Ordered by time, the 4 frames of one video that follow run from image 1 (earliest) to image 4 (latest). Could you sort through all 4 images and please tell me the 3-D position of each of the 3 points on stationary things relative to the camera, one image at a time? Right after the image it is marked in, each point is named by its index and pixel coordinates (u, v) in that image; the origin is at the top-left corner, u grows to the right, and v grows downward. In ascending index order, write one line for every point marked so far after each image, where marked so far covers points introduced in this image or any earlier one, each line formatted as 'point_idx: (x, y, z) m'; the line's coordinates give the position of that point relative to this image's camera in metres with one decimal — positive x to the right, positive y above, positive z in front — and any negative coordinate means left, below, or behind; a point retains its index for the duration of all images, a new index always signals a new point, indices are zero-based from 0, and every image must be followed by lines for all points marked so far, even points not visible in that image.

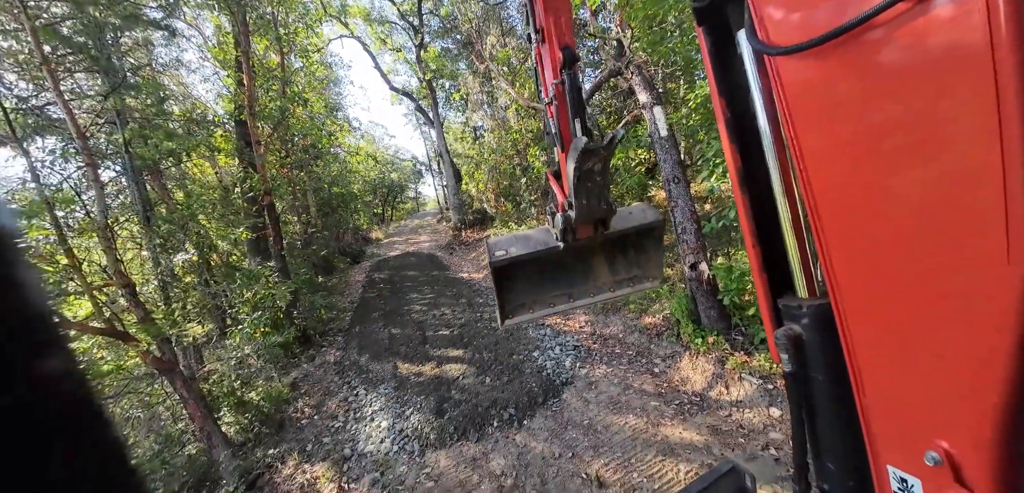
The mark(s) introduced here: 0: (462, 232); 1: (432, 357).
0: (-2.3, +0.7, +18.1) m
1: (-1.4, -2.0, +6.9) m
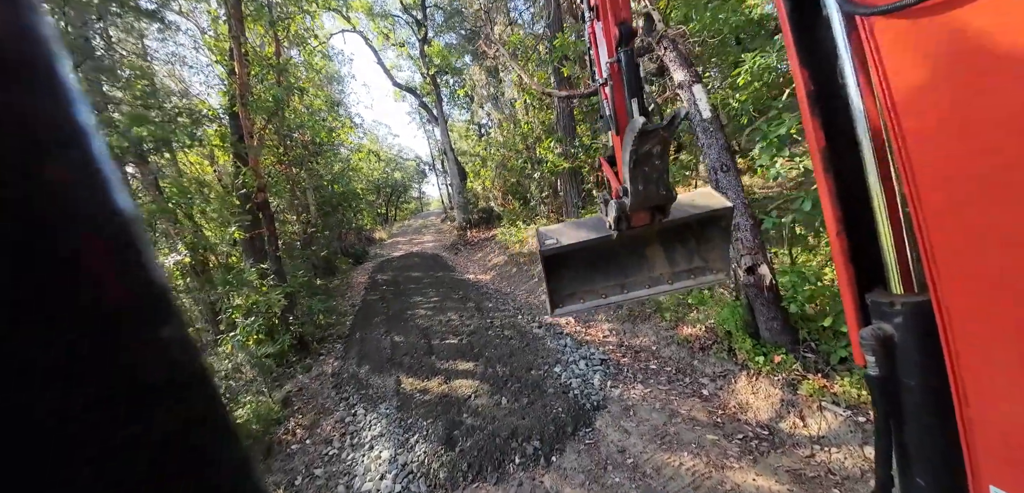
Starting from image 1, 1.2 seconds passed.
0: (-2.0, +0.7, +17.2) m
1: (-1.2, -2.0, +6.1) m
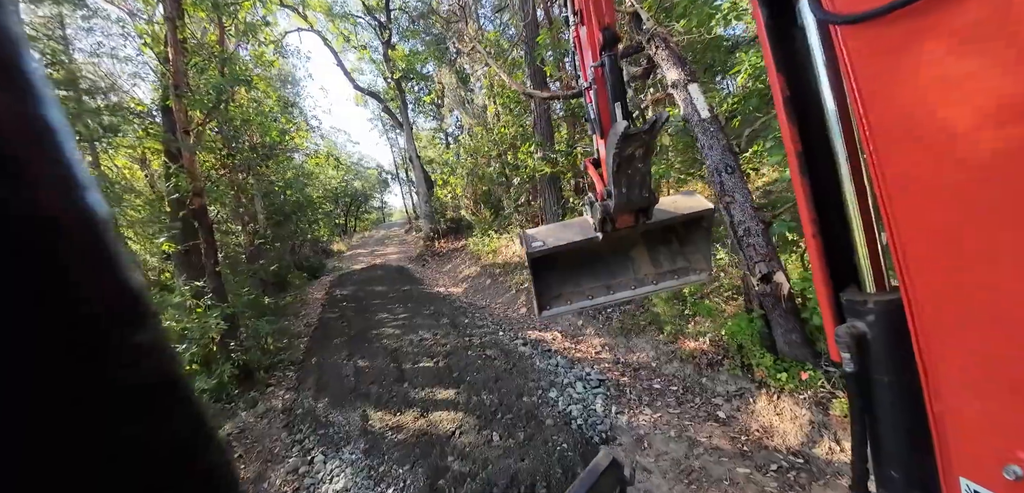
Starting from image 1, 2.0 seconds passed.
0: (-3.2, +0.2, +16.3) m
1: (-1.3, -2.1, +5.2) m
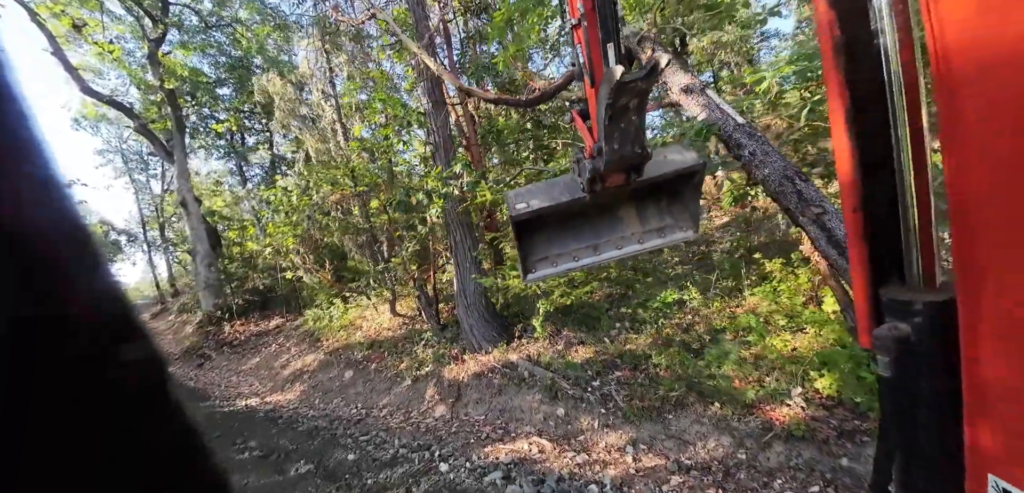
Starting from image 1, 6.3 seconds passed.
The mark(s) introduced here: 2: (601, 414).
0: (-7.9, -2.2, +10.5) m
1: (-0.8, -2.2, +1.5) m
2: (+0.9, -1.8, +4.3) m
